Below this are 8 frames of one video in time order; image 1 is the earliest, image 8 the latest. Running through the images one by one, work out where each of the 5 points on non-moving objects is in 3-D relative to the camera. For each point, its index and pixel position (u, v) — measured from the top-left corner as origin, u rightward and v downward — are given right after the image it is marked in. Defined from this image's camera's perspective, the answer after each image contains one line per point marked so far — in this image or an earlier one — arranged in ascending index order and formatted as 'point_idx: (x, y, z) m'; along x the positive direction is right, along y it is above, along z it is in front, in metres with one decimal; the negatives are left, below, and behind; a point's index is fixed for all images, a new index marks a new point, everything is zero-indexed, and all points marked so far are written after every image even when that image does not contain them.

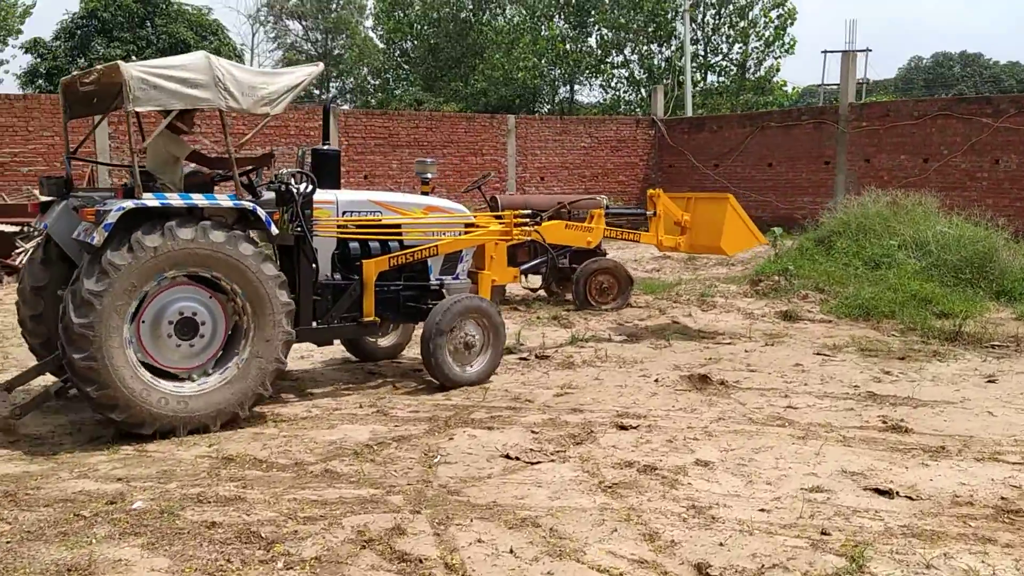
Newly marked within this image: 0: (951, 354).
0: (+3.4, -0.5, +7.3) m
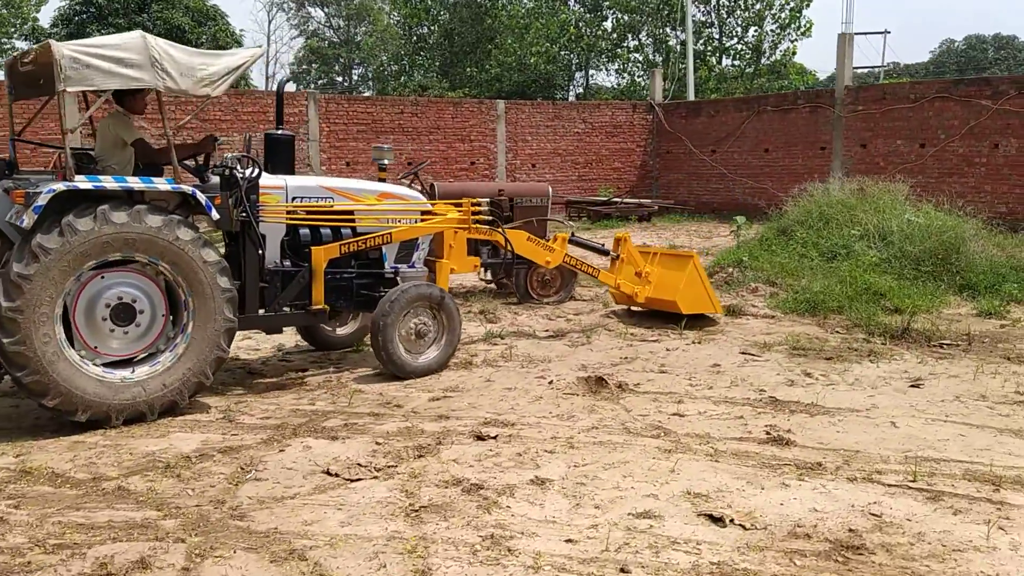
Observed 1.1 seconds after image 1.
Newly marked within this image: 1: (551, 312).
0: (+2.7, -0.5, +6.8) m
1: (+0.3, -0.2, +8.5) m
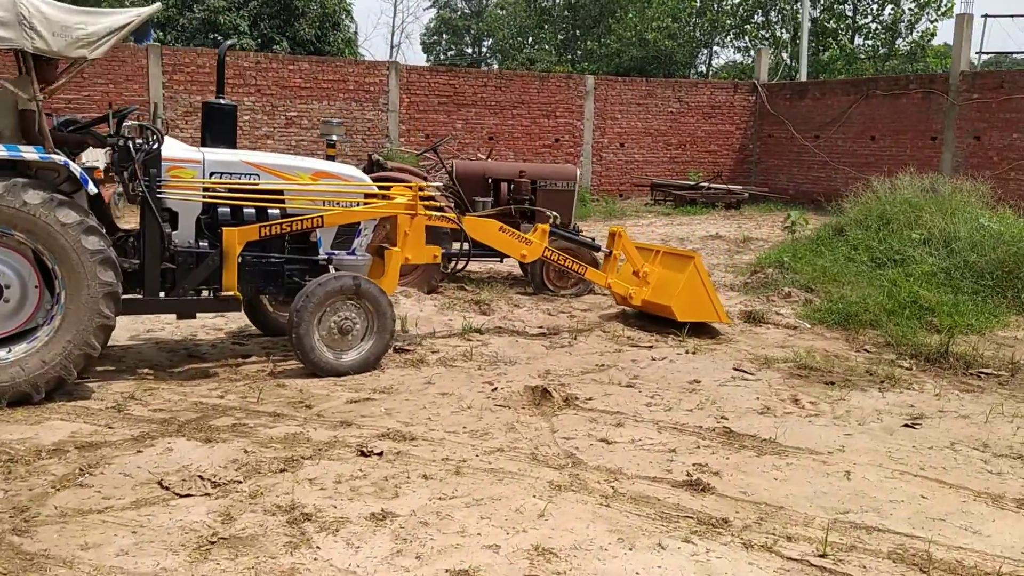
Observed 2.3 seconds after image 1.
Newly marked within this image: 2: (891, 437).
0: (+2.5, -0.6, +5.9) m
1: (+0.4, -0.2, +7.9) m
2: (+1.8, -0.7, +4.7) m
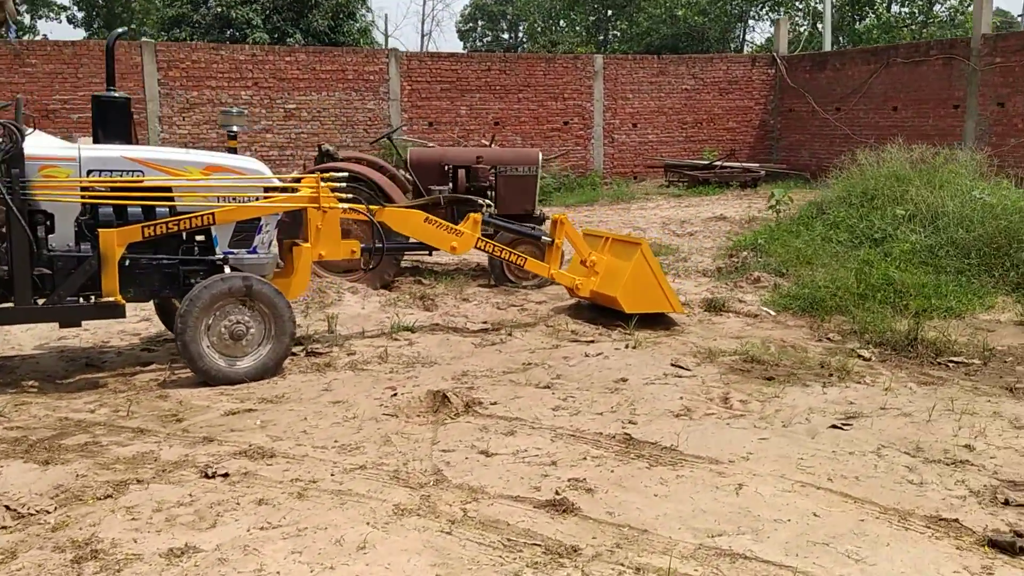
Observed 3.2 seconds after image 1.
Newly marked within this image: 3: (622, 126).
0: (+2.0, -0.5, +5.4) m
1: (0.0, -0.1, +7.5) m
2: (+1.3, -0.7, +4.2) m
3: (+2.3, +3.3, +19.2) m
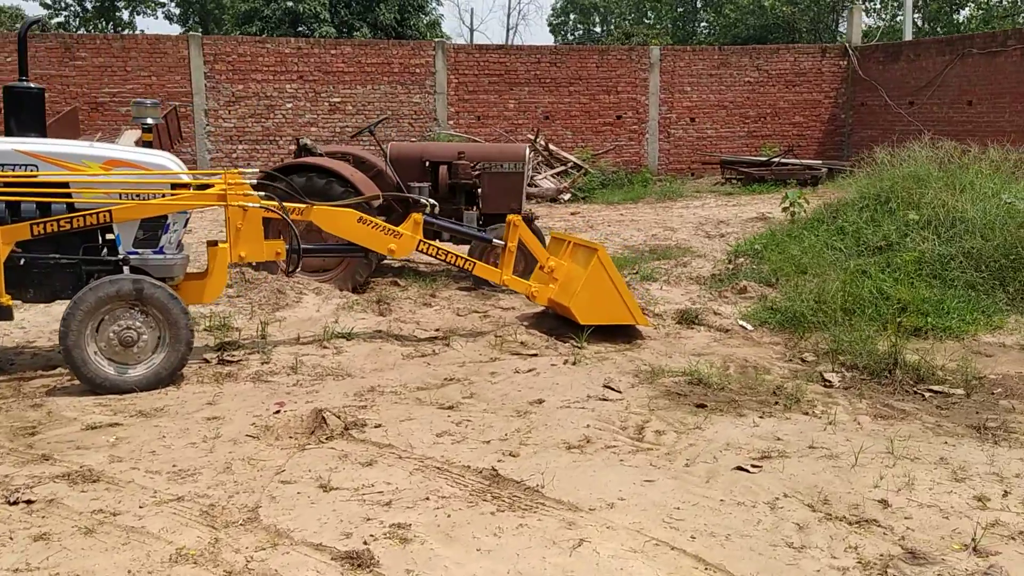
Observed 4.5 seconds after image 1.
0: (+1.5, -0.6, +4.8) m
1: (-0.3, -0.1, +7.0) m
2: (+0.7, -0.8, +3.6) m
3: (+3.2, +3.2, +18.5) m
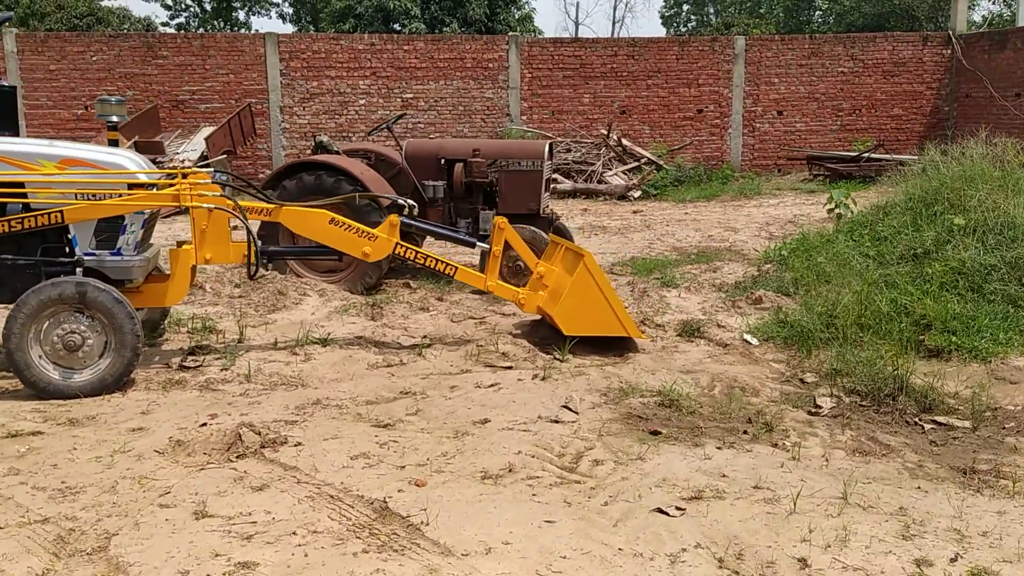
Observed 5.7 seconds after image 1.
0: (+1.3, -0.6, +4.3) m
1: (-0.2, -0.2, +6.7) m
2: (+0.3, -0.8, +3.2) m
3: (+4.6, +3.2, +17.6) m
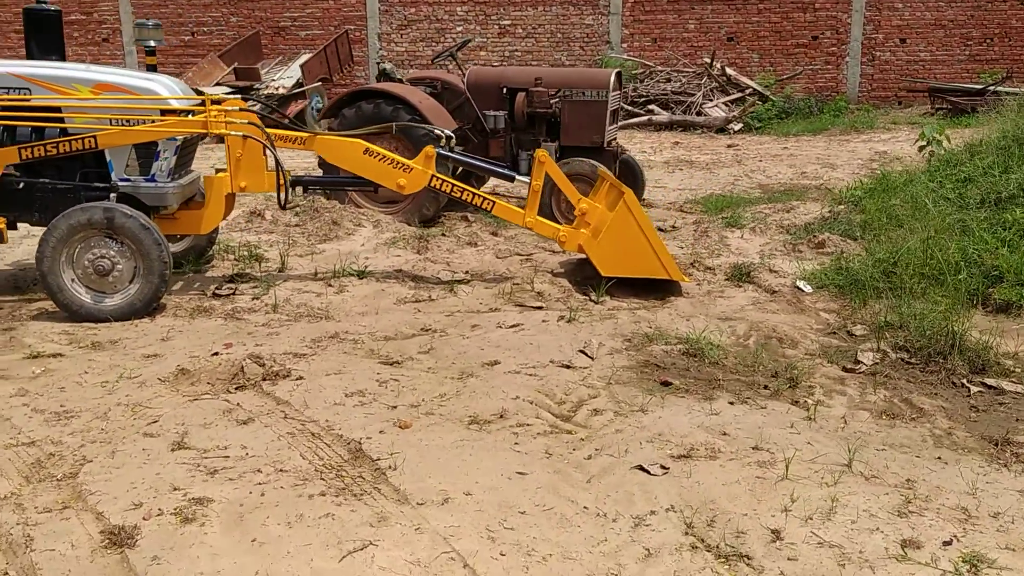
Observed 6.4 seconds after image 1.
0: (+1.3, -0.4, +4.0) m
1: (+0.1, +0.3, +6.5) m
2: (+0.2, -0.6, +3.0) m
3: (+6.3, +4.3, +16.5) m
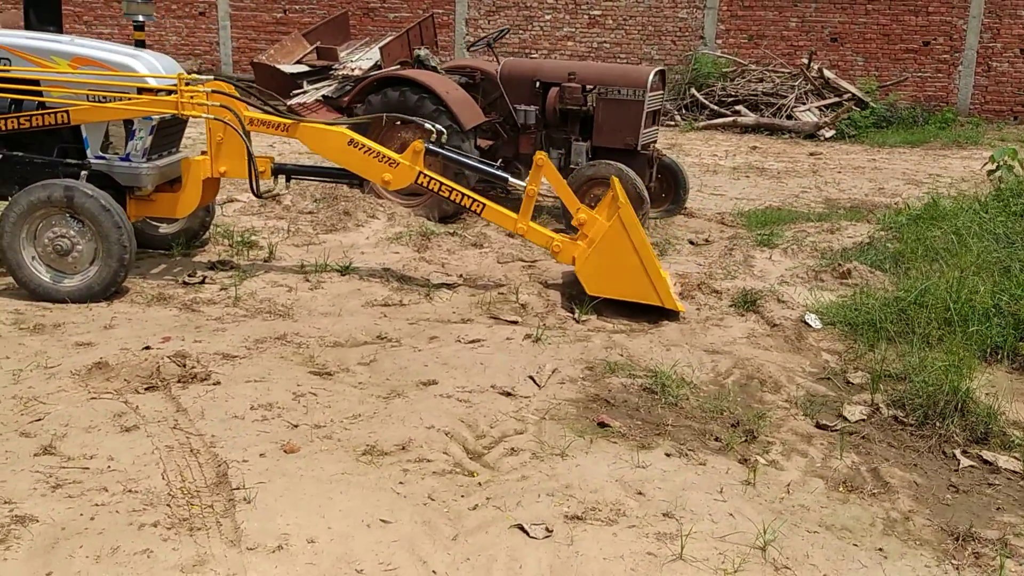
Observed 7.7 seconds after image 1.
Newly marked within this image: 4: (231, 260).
0: (+1.0, -0.6, +3.5) m
1: (+0.2, +0.2, +6.2) m
2: (-0.2, -0.7, +2.7) m
3: (+7.8, +3.8, +15.3) m
4: (-1.6, +0.2, +5.6) m
